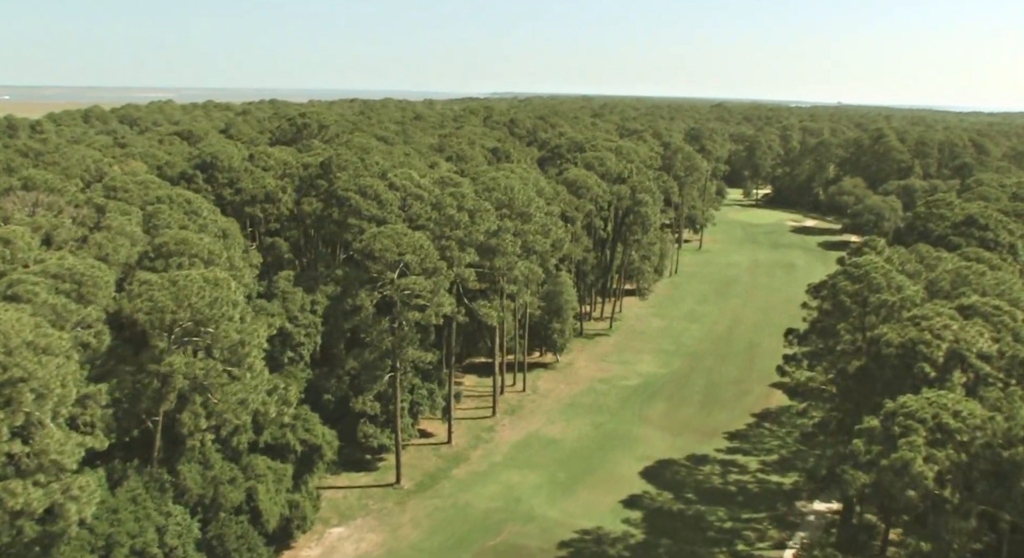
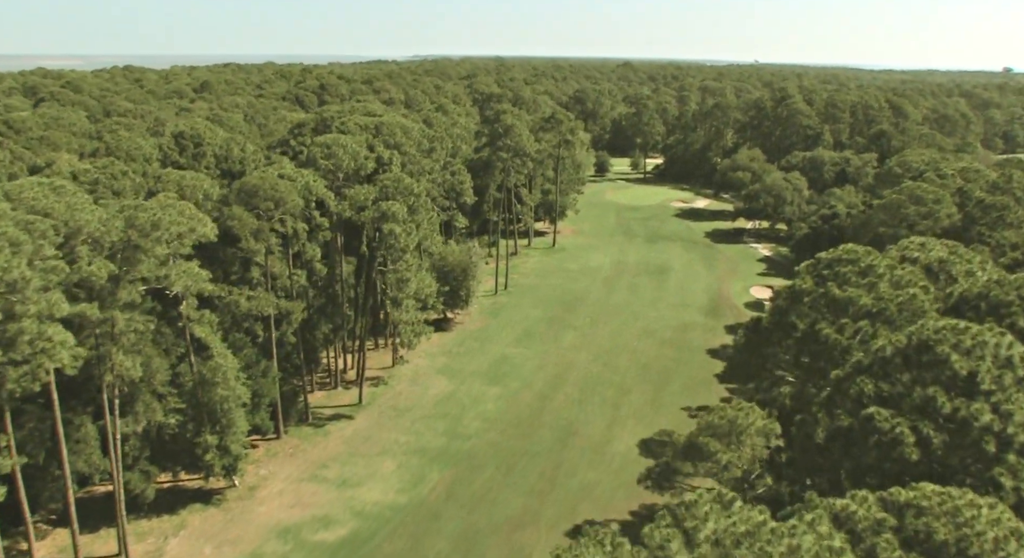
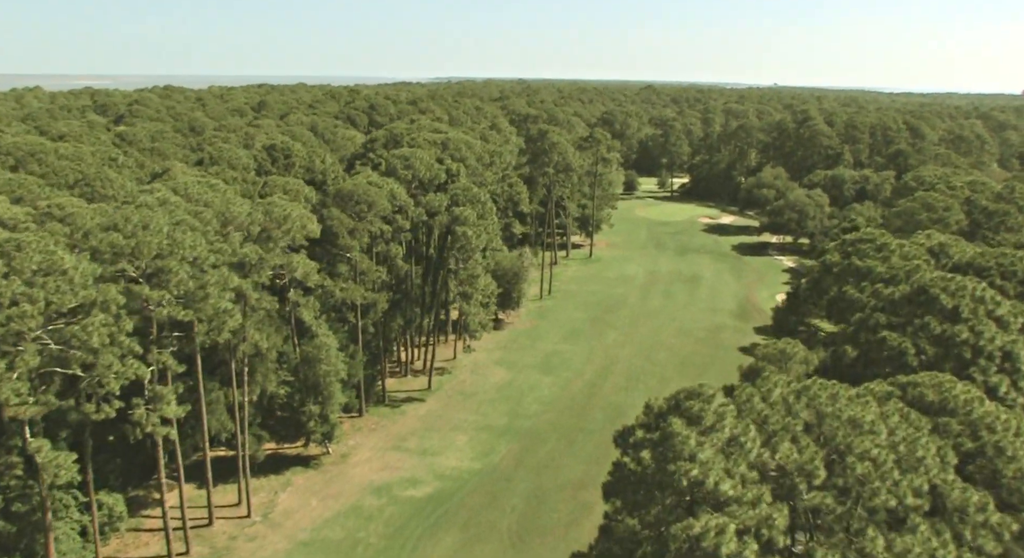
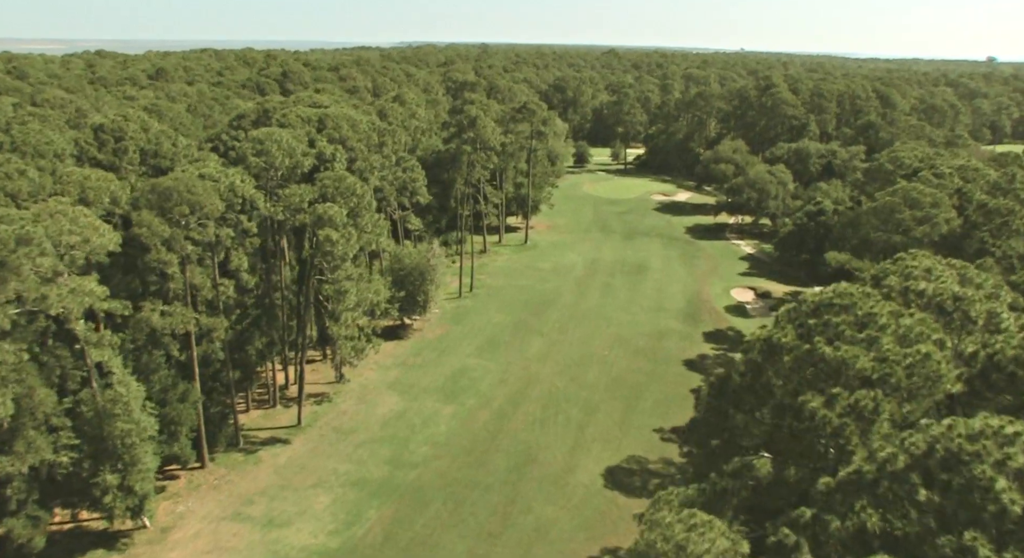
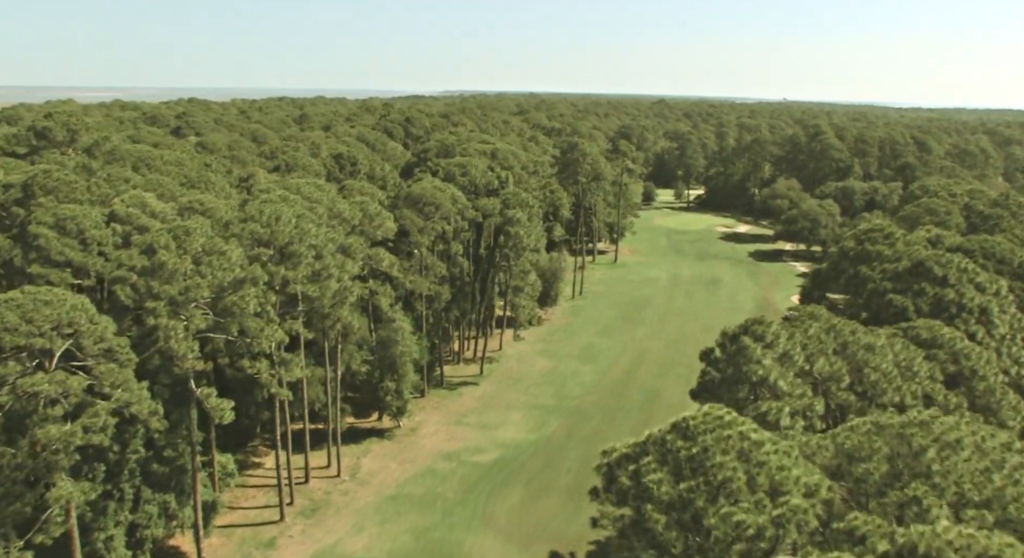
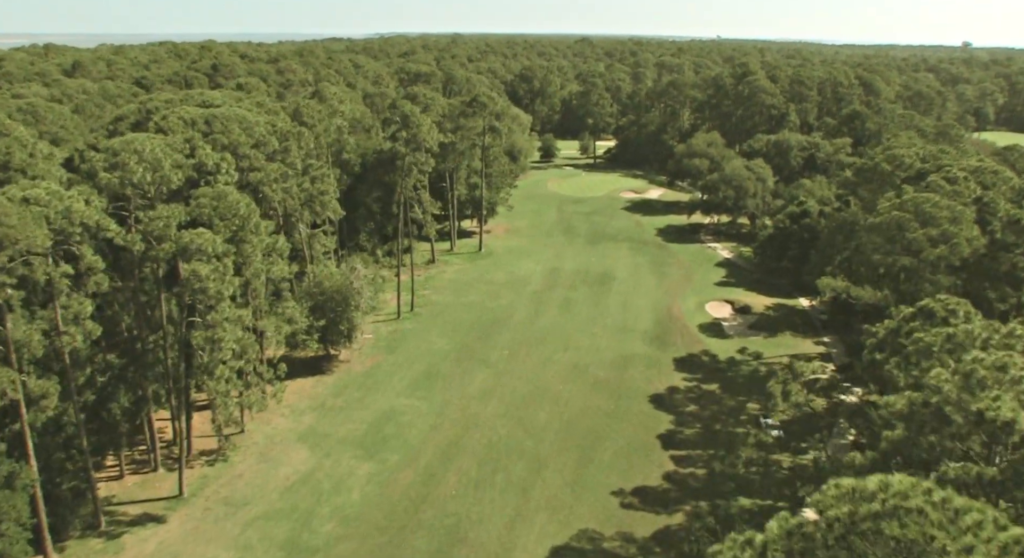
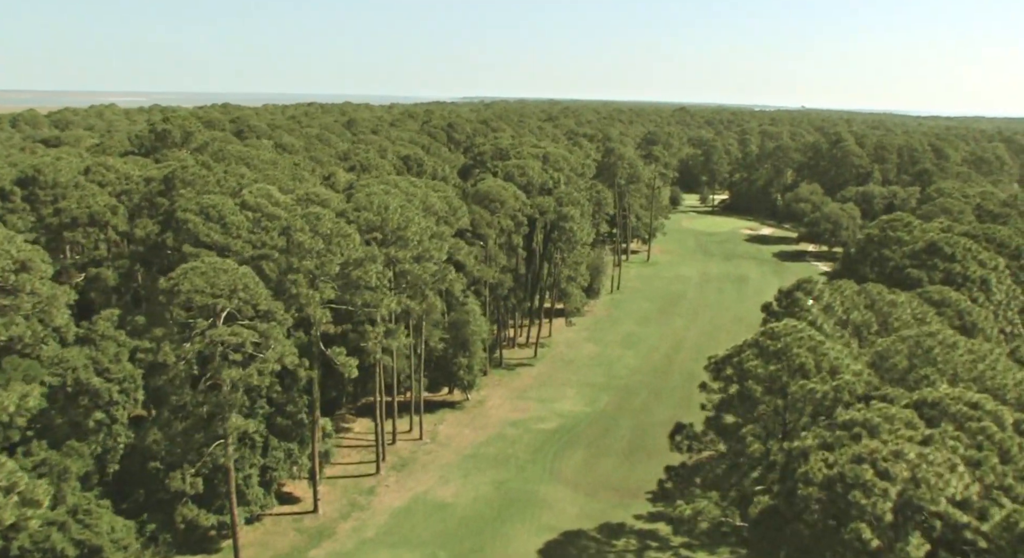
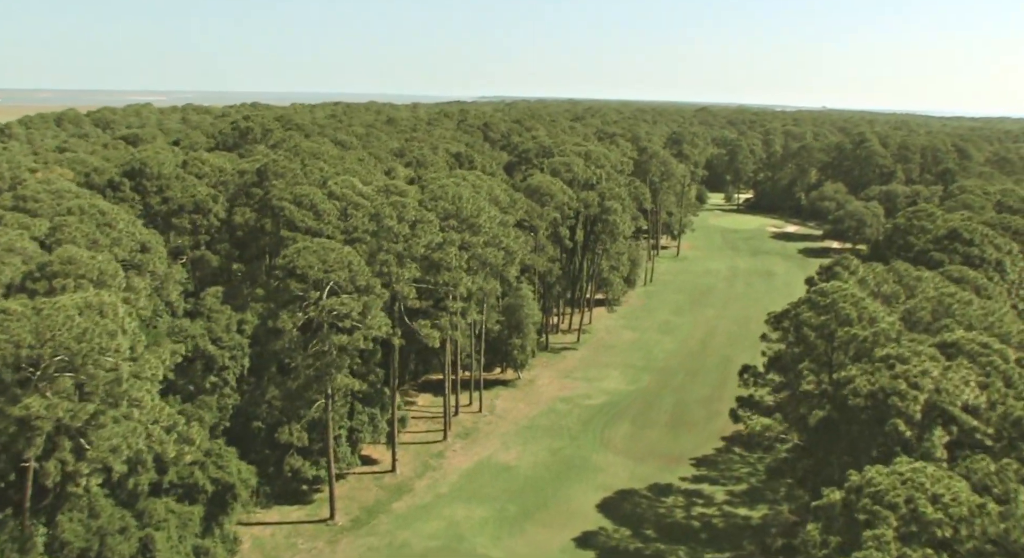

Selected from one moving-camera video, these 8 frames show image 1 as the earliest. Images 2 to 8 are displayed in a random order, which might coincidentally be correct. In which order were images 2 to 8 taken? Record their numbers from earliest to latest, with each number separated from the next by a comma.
8, 7, 5, 3, 2, 4, 6
